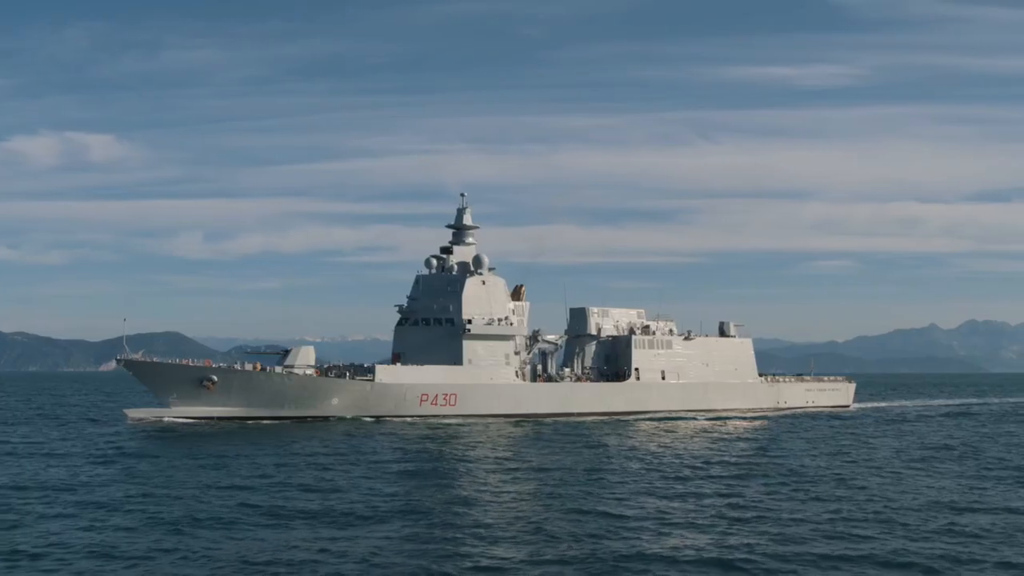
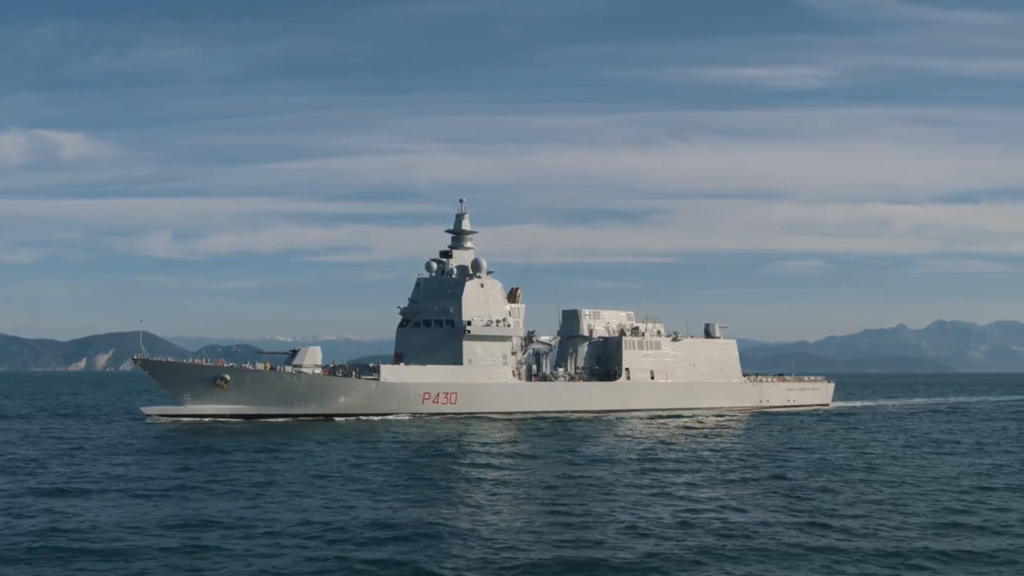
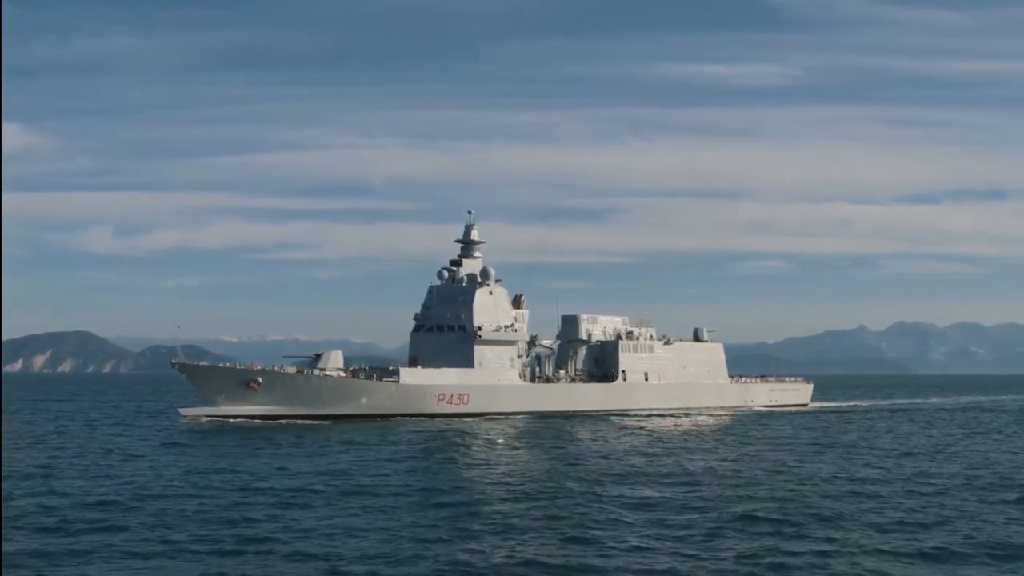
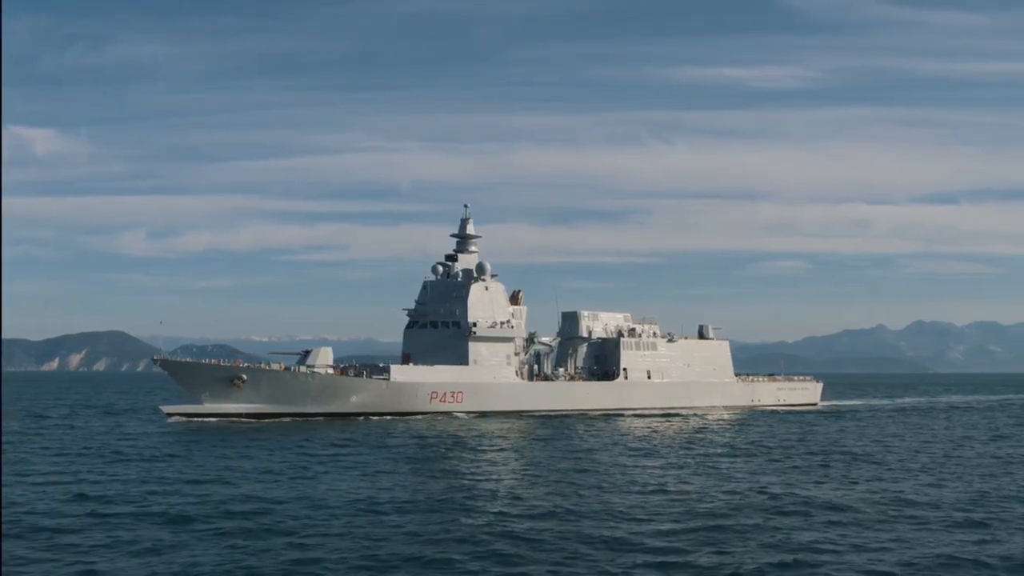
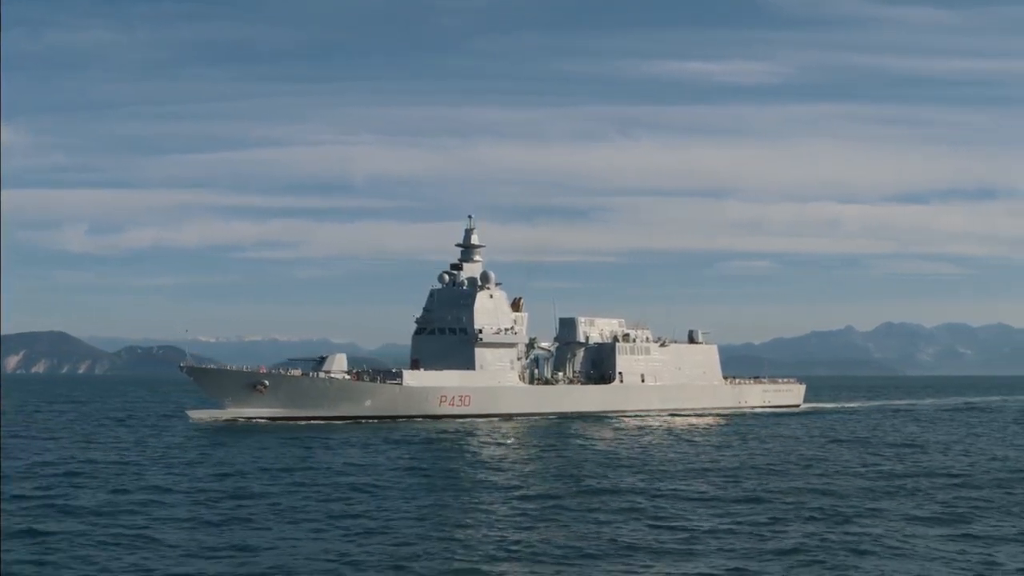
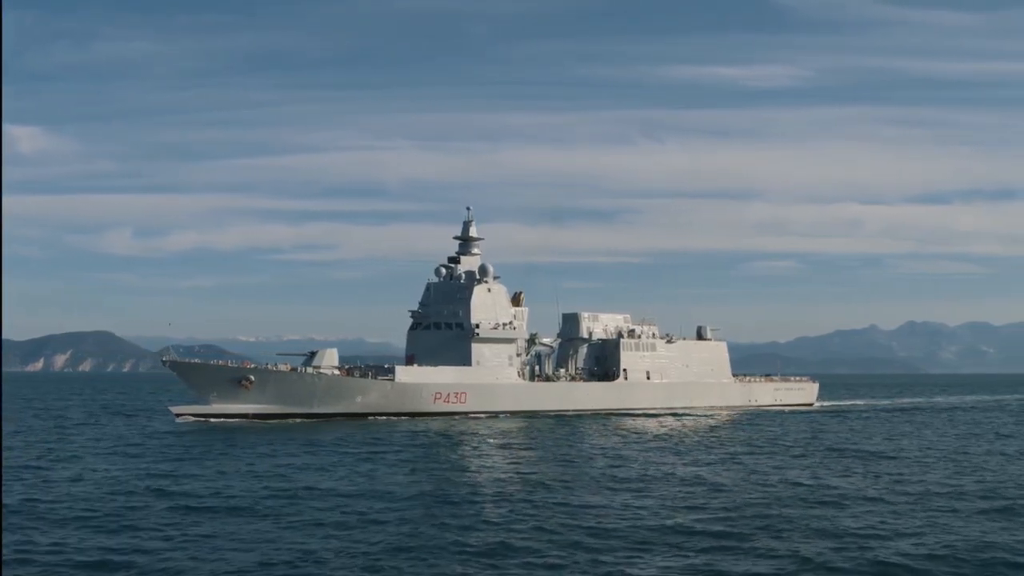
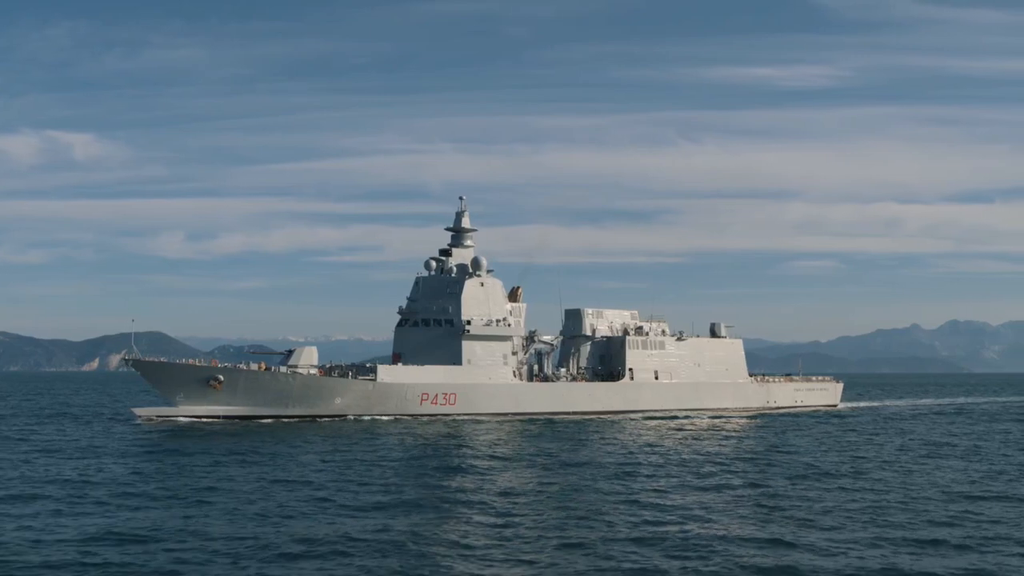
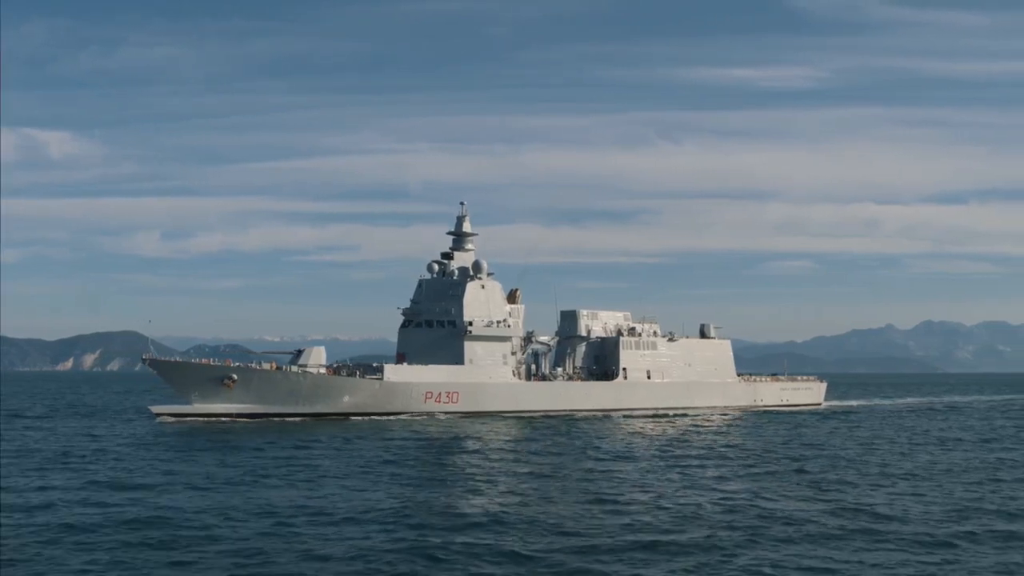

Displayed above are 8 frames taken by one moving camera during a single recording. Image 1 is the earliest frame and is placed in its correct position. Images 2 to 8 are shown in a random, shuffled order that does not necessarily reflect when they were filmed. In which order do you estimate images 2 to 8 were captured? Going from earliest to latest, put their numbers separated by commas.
7, 2, 8, 4, 6, 3, 5
